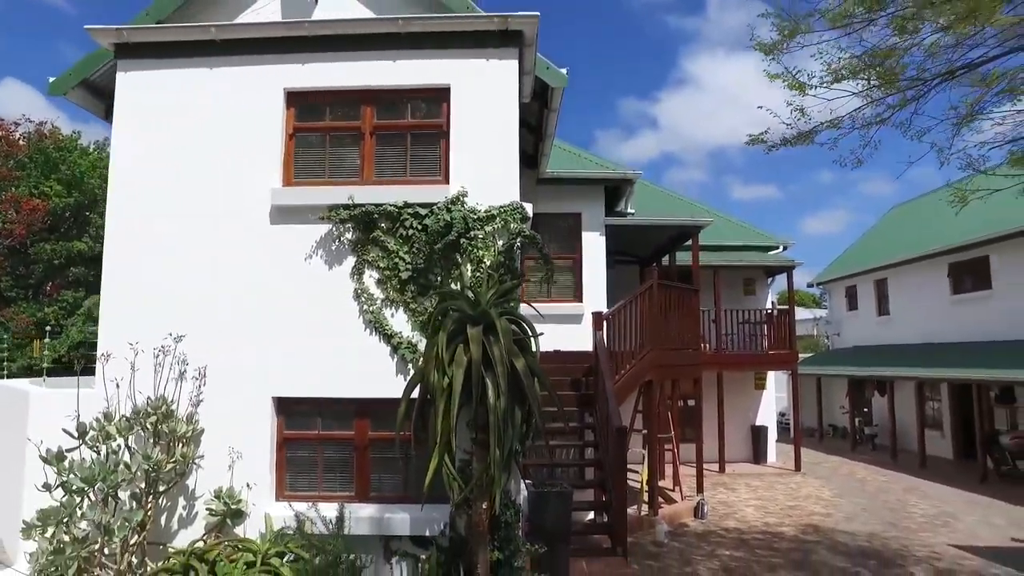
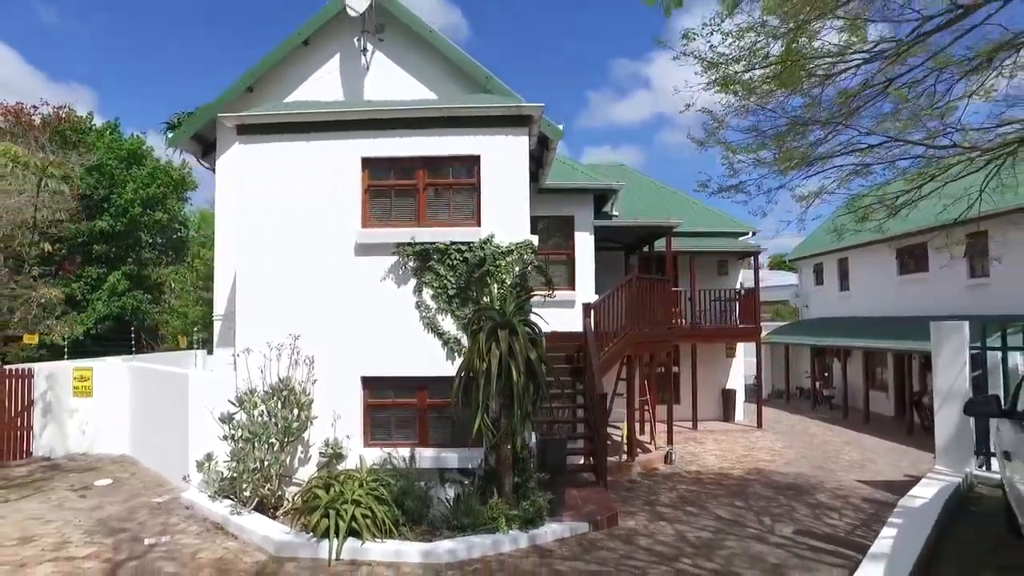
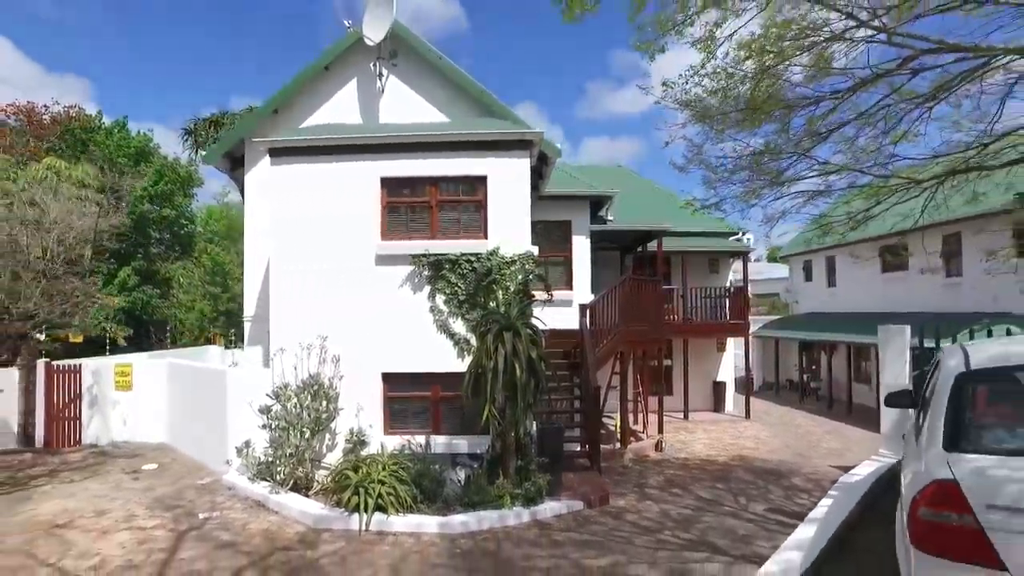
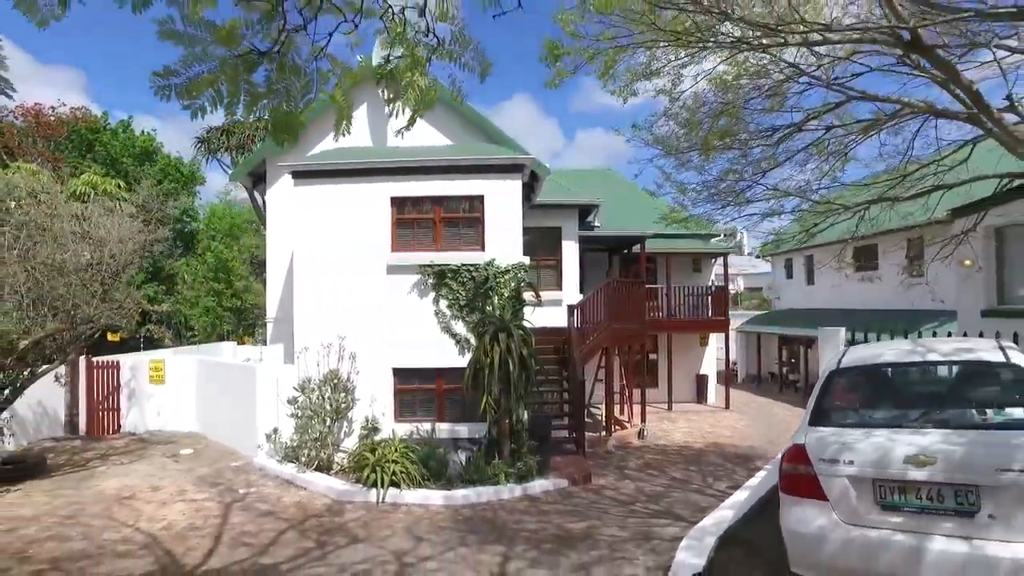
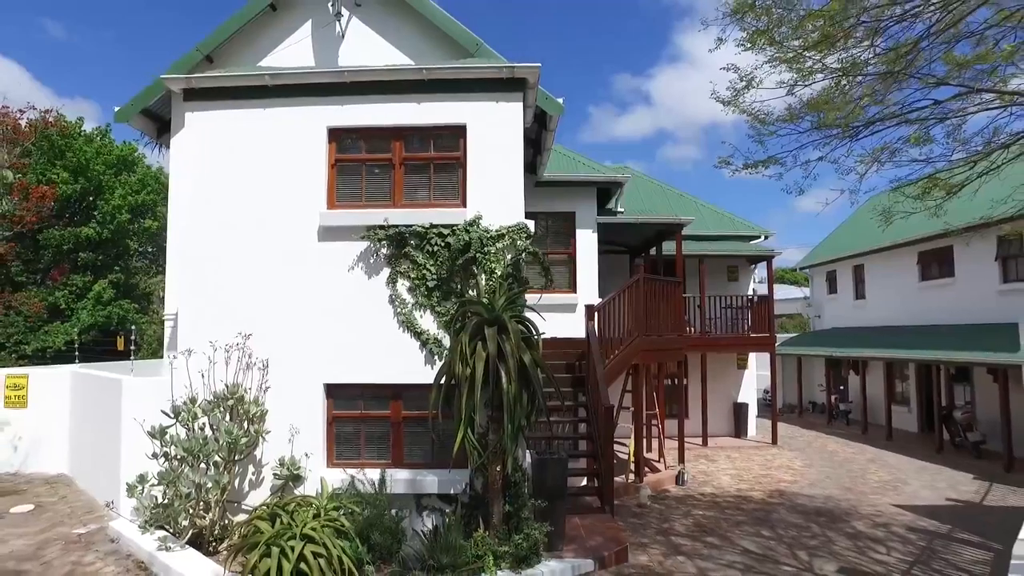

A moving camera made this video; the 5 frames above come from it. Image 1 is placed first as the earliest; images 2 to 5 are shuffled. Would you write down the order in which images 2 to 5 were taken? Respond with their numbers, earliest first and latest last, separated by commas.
5, 2, 3, 4
